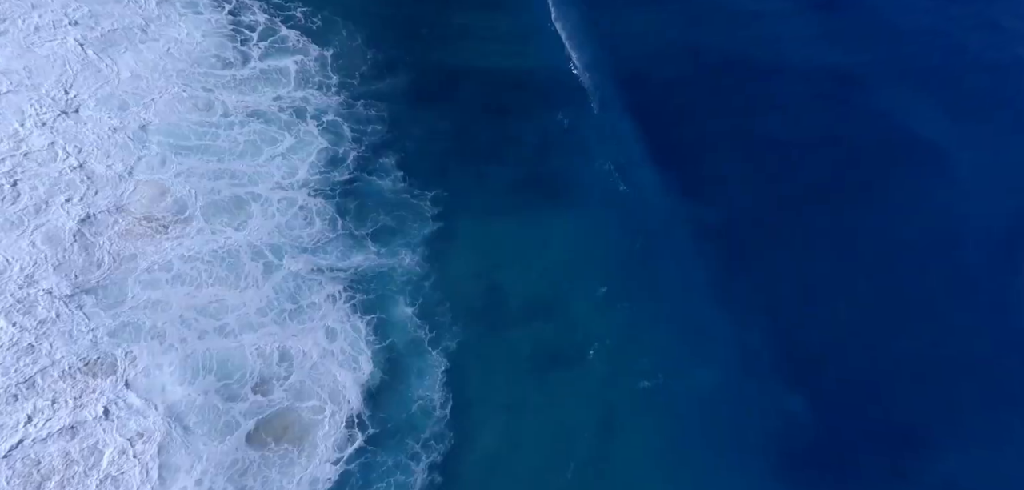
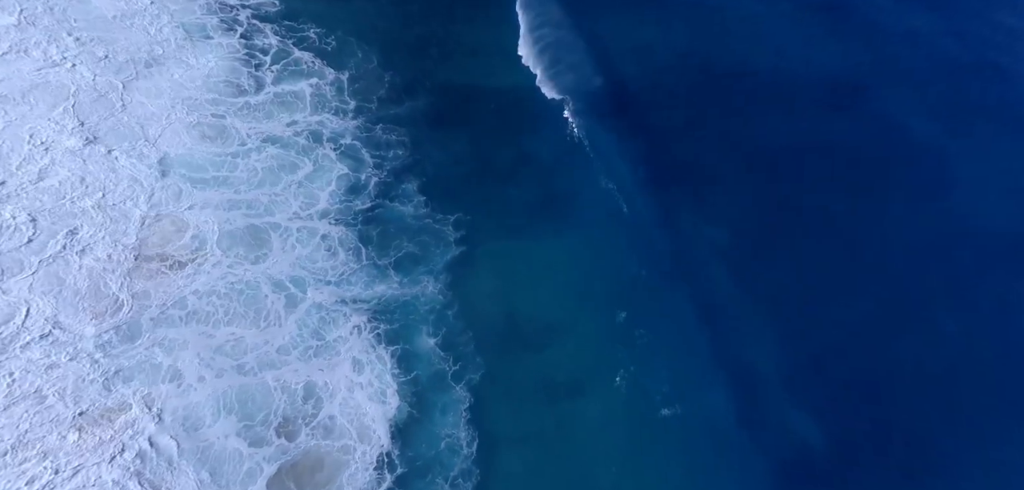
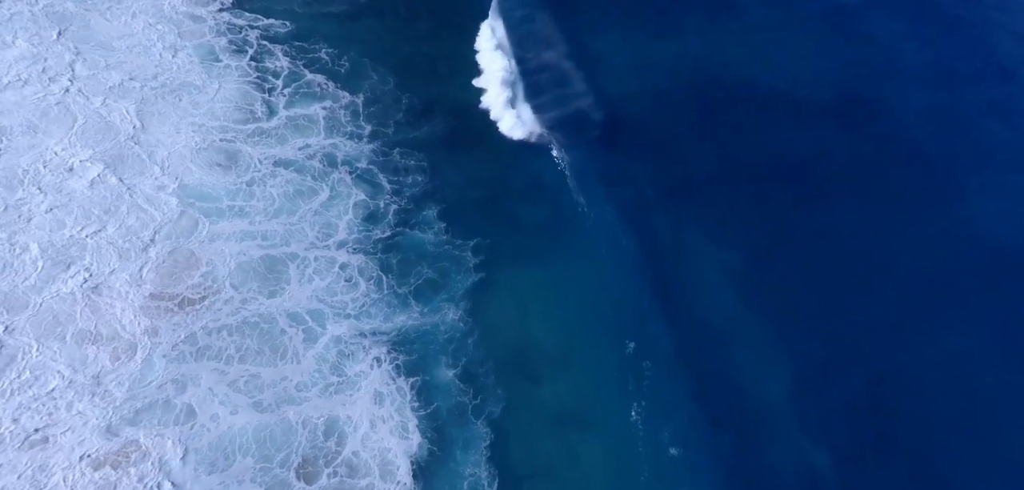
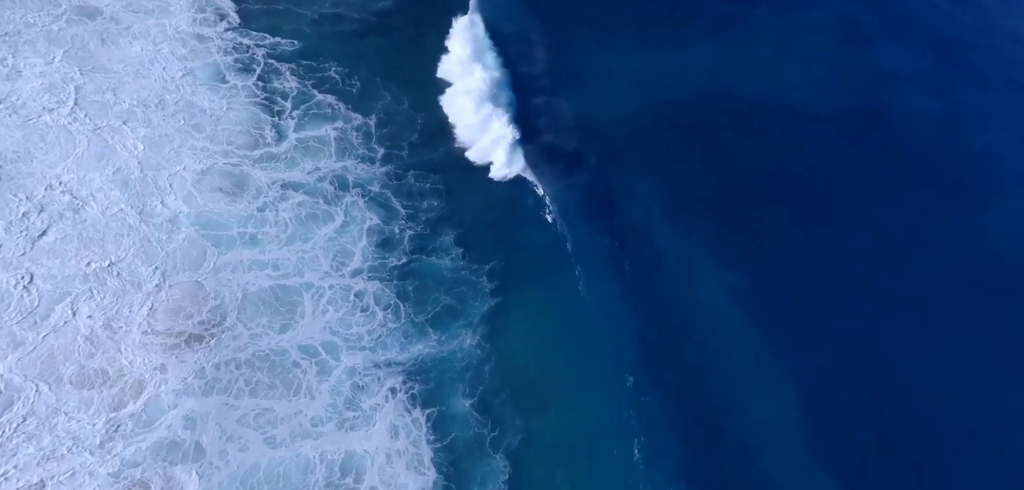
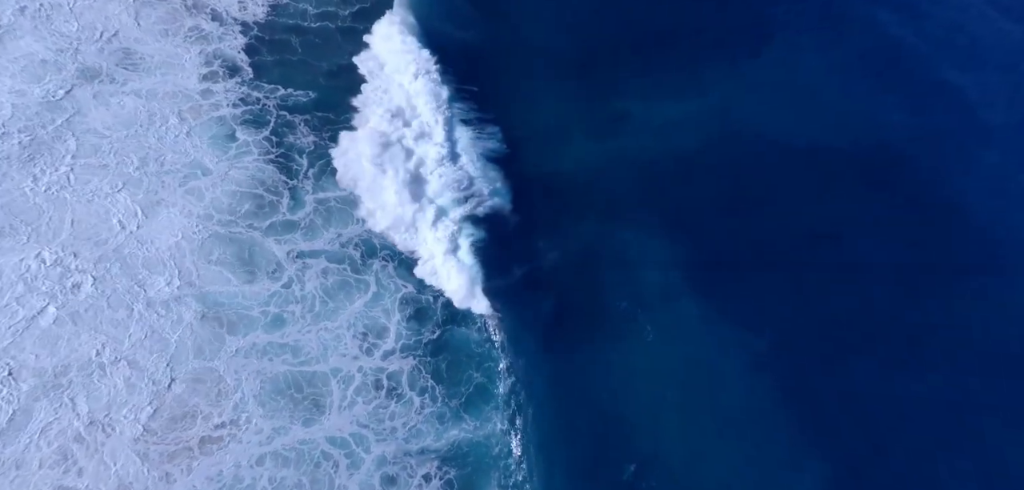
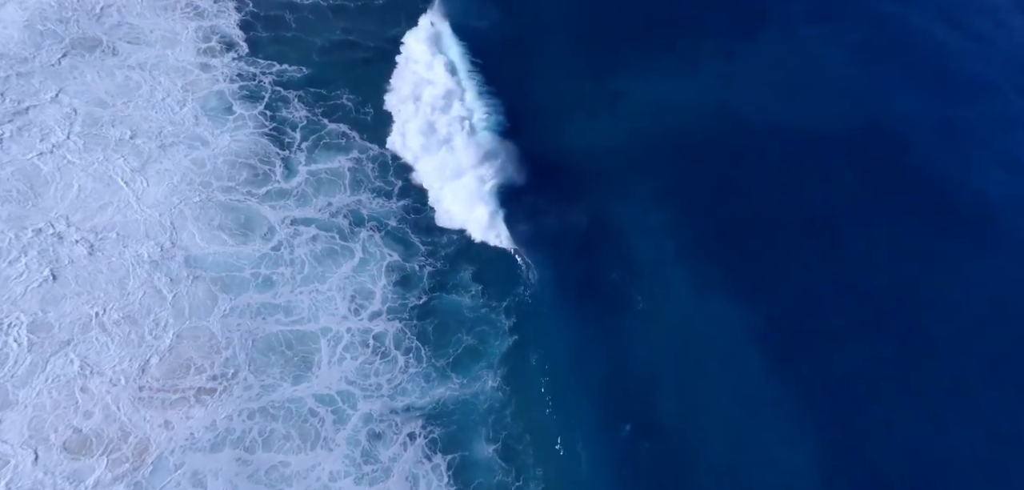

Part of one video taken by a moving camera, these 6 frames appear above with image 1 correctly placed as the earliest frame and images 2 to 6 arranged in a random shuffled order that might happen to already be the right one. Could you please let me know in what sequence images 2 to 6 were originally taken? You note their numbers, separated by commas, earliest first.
2, 3, 4, 6, 5
